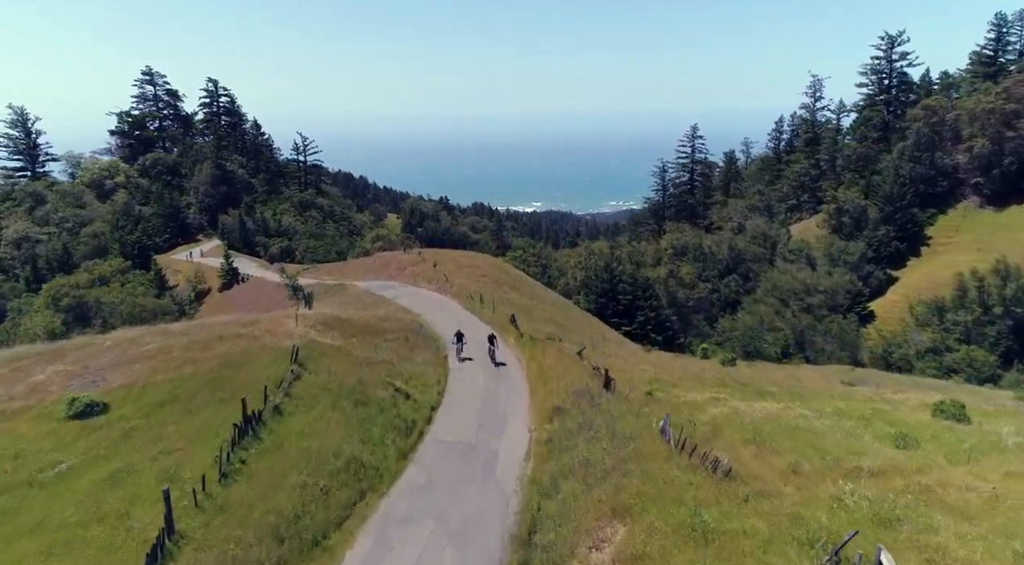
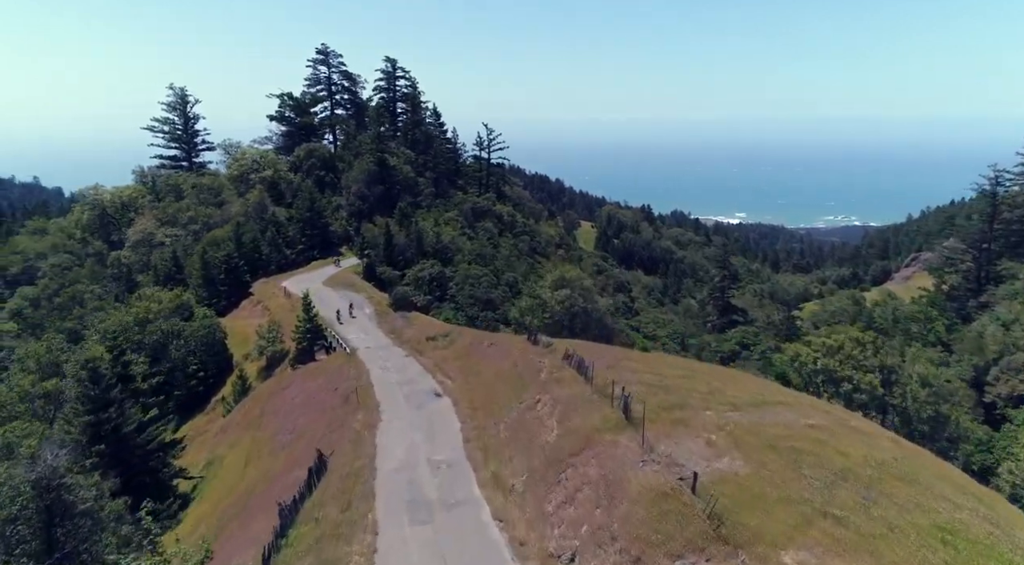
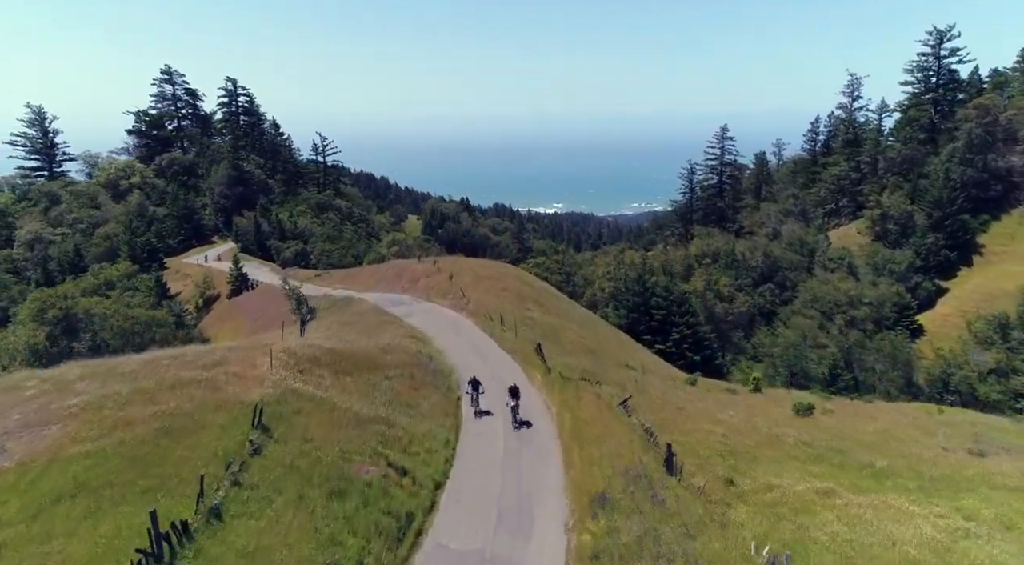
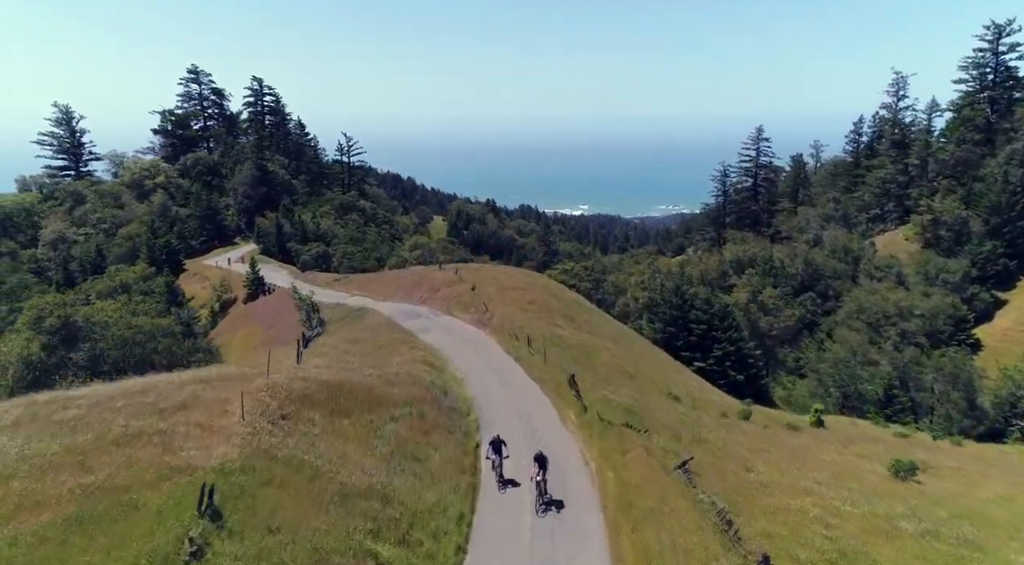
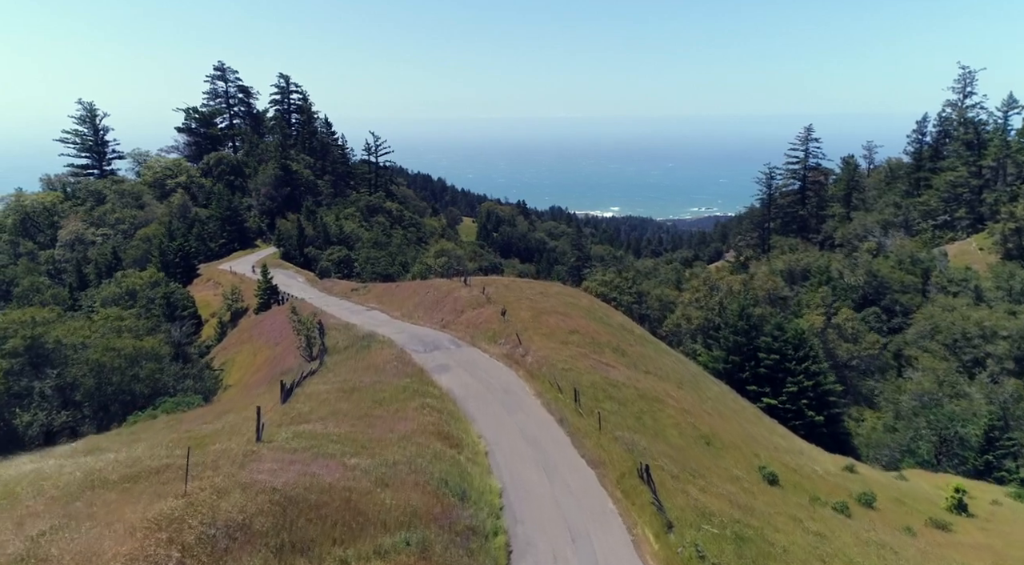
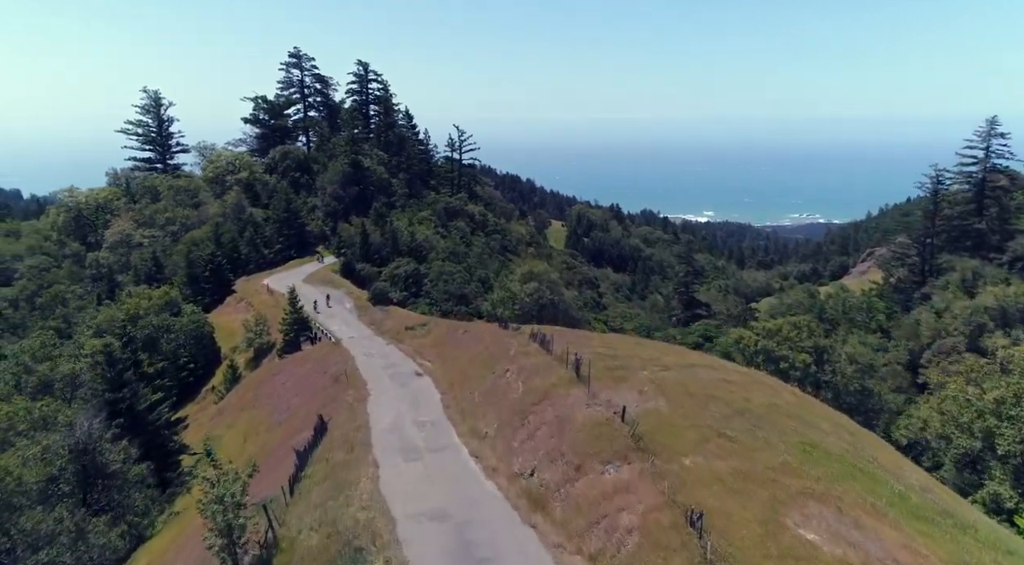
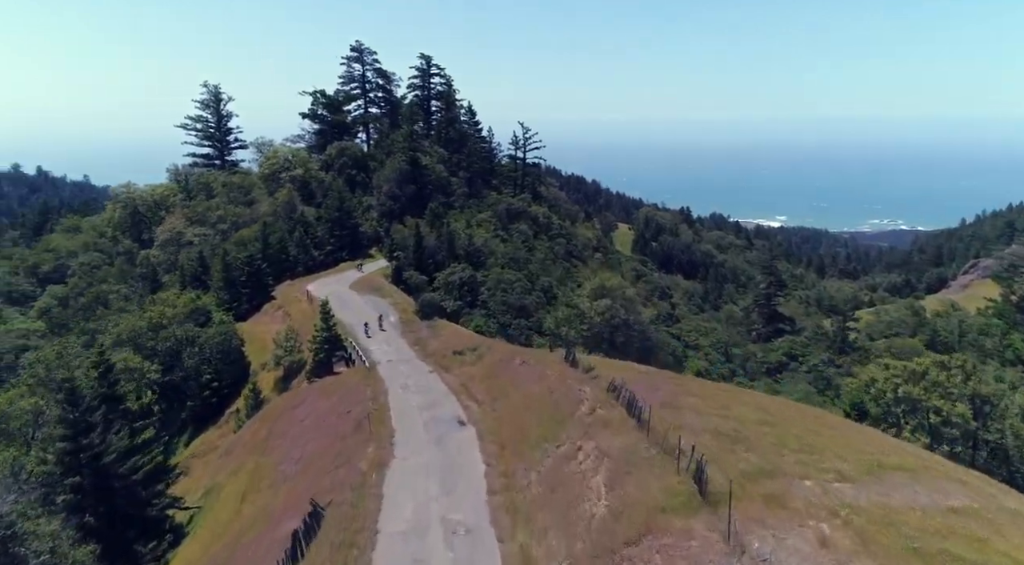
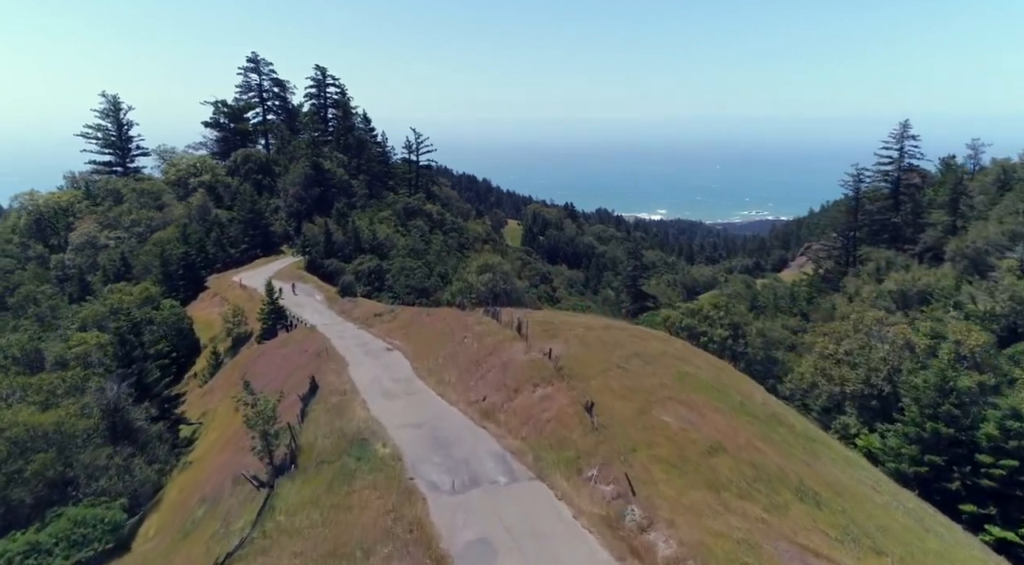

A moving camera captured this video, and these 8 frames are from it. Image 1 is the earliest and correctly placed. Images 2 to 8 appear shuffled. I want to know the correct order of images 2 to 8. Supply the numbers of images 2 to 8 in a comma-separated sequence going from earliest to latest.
3, 4, 5, 8, 6, 2, 7
